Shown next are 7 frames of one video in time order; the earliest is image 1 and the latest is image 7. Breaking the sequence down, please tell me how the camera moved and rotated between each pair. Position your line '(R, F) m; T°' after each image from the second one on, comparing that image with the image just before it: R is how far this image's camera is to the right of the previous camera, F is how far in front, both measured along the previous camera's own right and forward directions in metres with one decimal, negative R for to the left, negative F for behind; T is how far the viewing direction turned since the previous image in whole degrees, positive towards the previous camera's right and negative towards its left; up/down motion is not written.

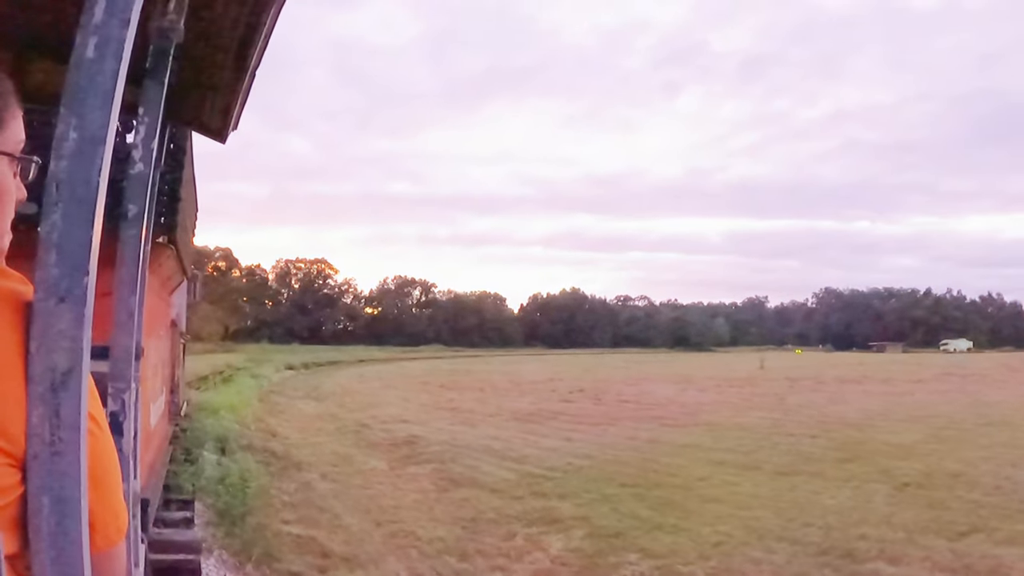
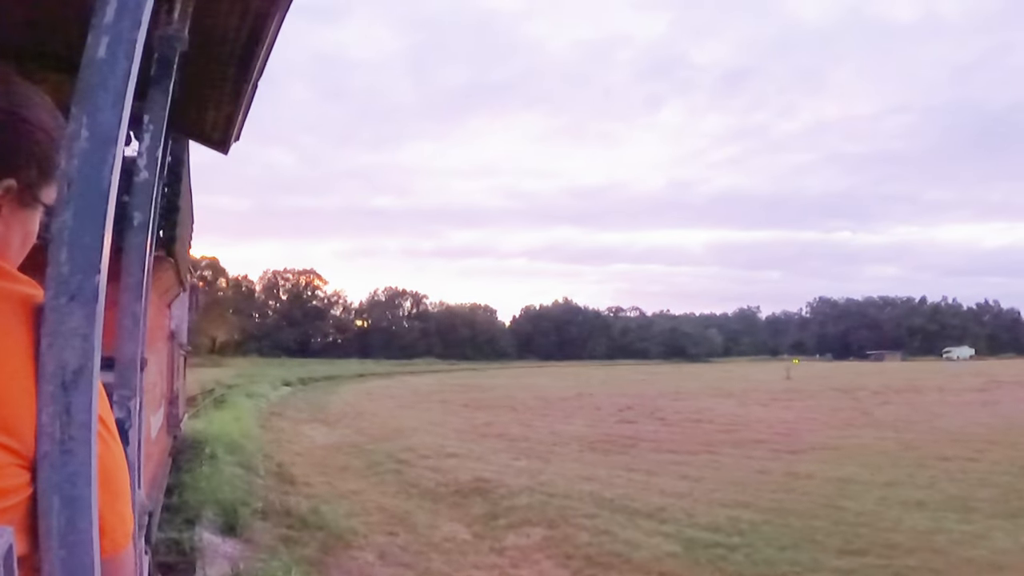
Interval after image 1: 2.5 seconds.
(-1.1, +3.2) m; +1°
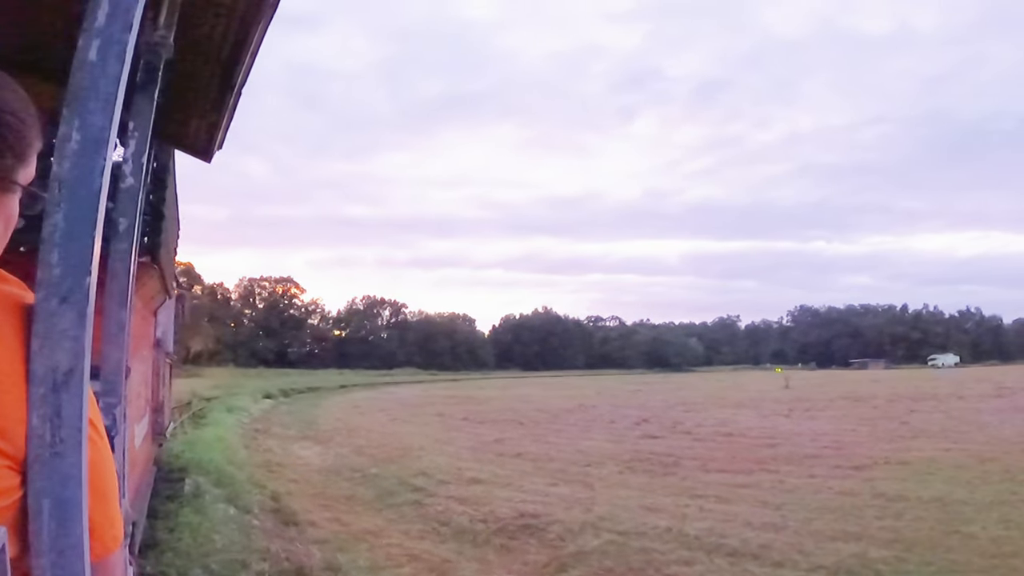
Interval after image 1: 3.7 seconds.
(-0.6, +1.6) m; +1°
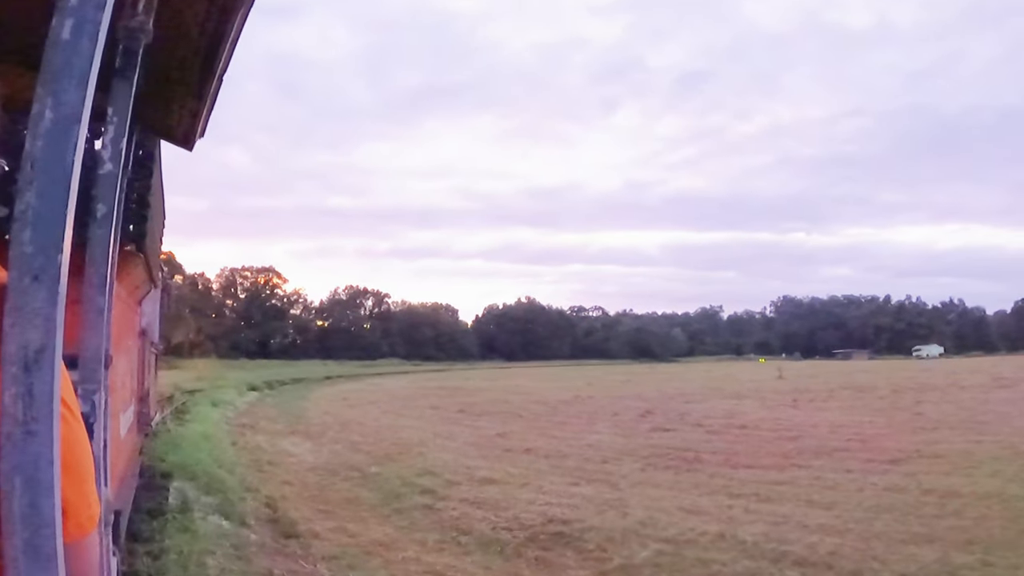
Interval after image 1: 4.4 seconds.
(-0.3, +0.8) m; +1°
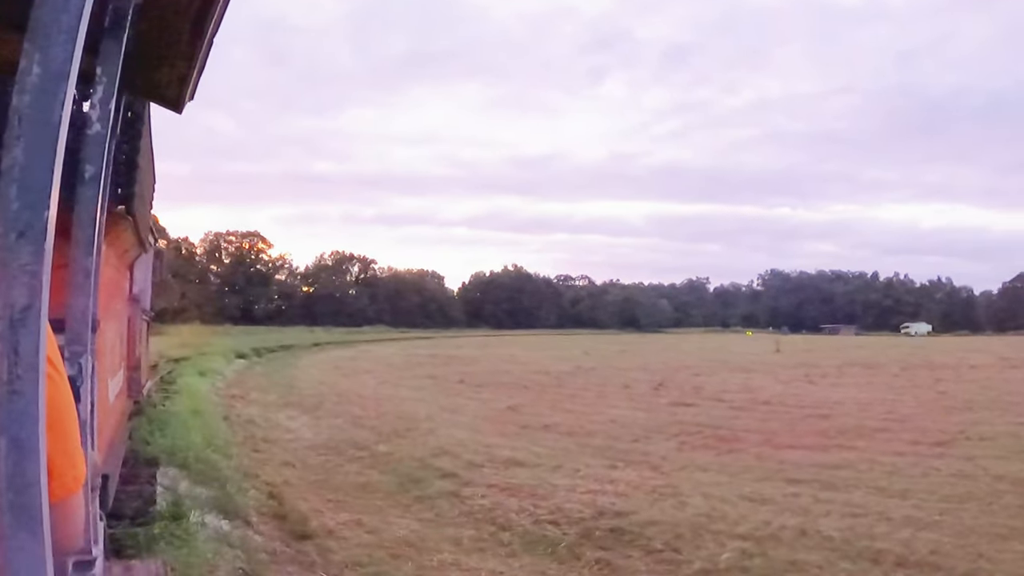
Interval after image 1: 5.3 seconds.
(-0.4, +1.0) m; +1°
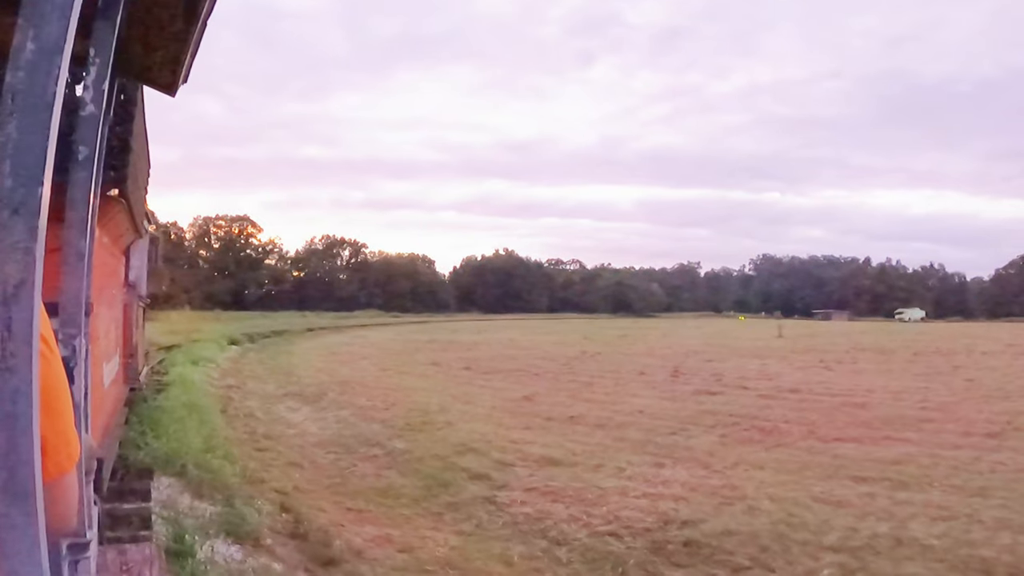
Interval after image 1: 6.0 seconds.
(-0.3, +0.8) m; +1°
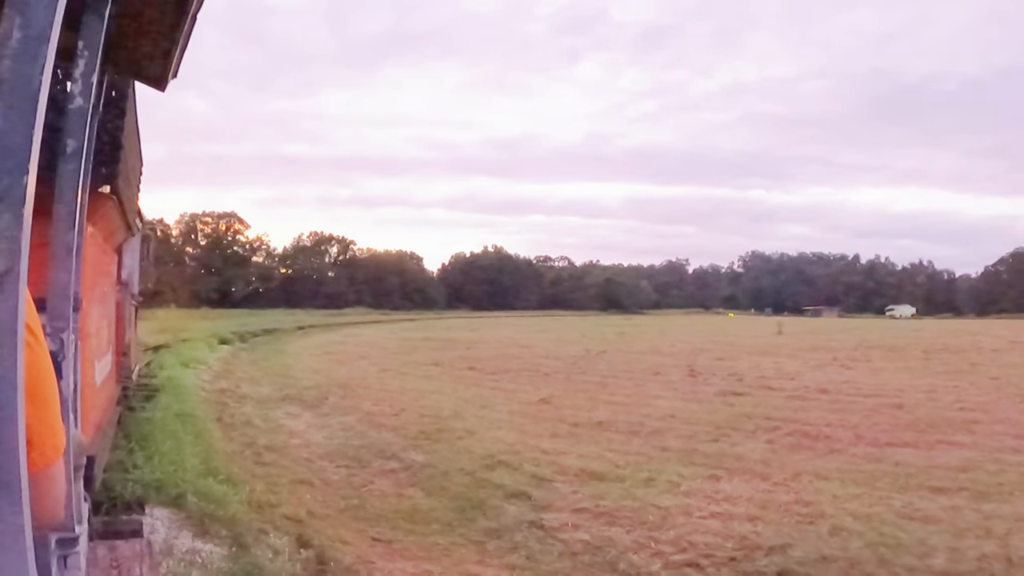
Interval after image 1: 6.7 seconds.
(-0.3, +0.8) m; +1°
